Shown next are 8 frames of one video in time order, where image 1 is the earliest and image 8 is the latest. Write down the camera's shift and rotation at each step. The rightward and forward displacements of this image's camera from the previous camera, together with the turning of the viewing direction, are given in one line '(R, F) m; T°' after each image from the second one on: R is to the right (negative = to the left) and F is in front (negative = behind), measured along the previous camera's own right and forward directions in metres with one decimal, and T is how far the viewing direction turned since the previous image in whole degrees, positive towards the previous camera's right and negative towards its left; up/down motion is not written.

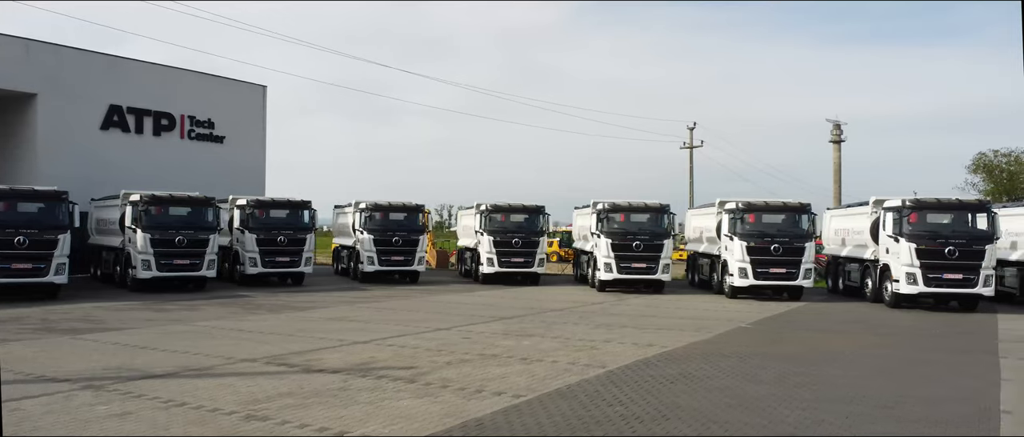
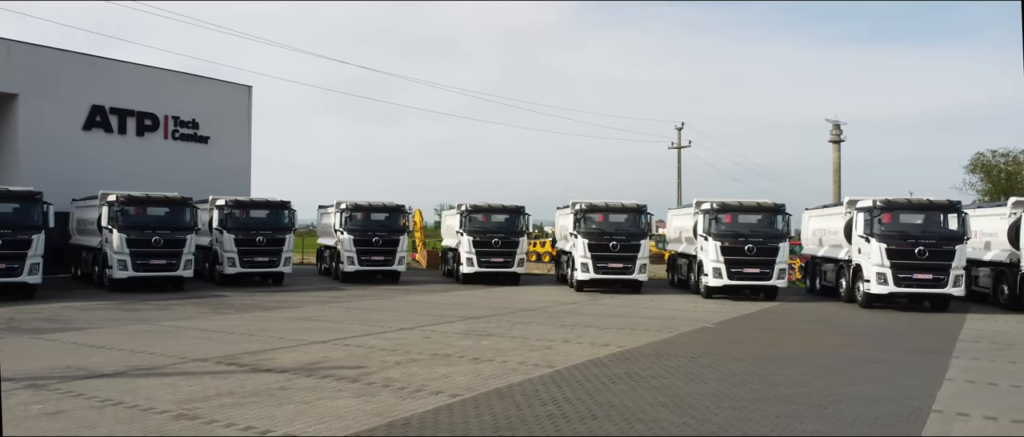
(+0.7, -0.1) m; 0°
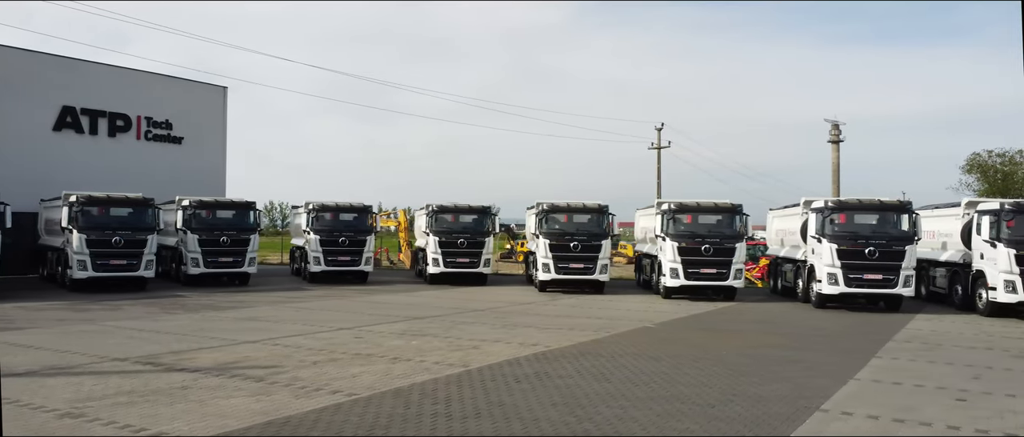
(+1.2, -0.1) m; 0°
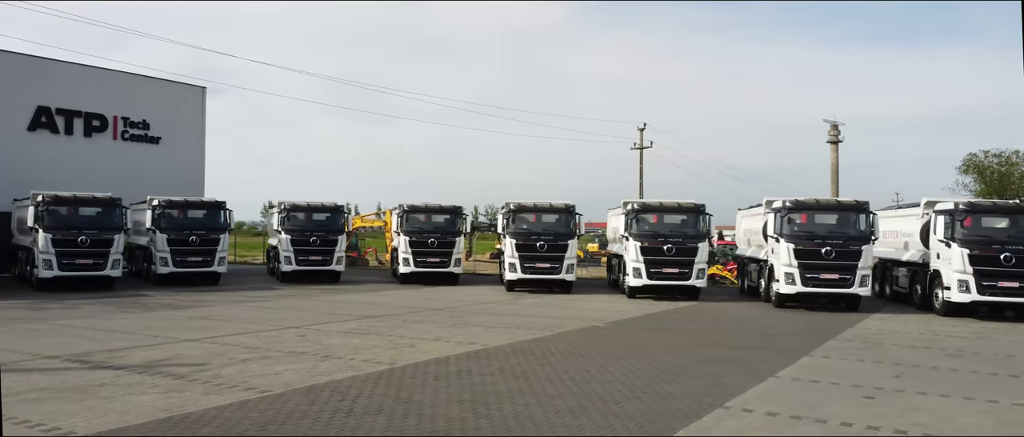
(+1.0, -0.1) m; 0°
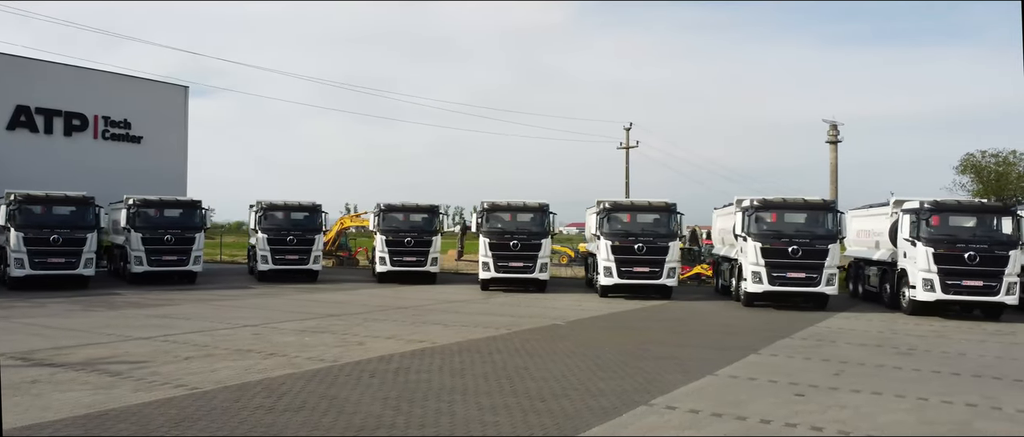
(+0.8, 0.0) m; 0°
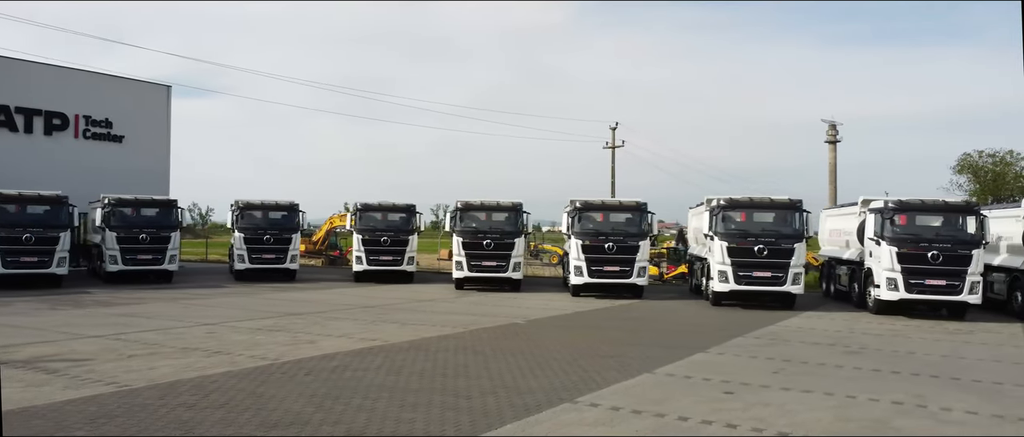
(+0.8, 0.0) m; 0°
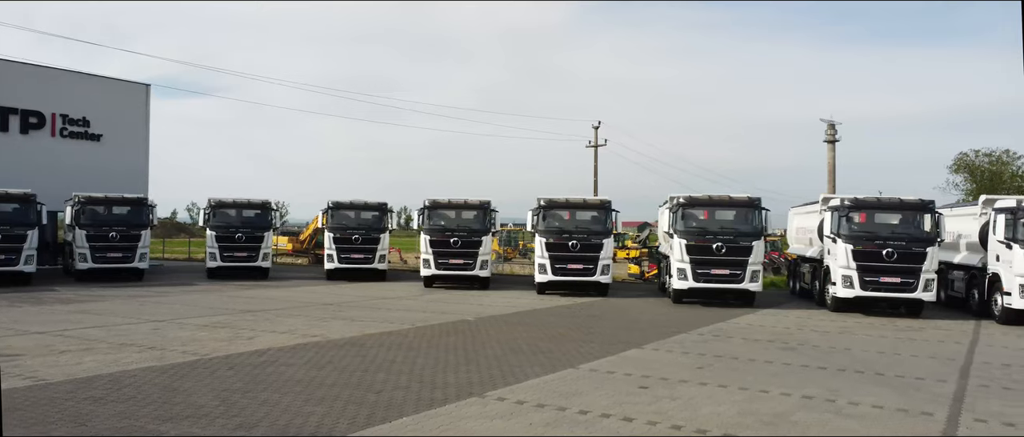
(+1.0, -0.1) m; 0°
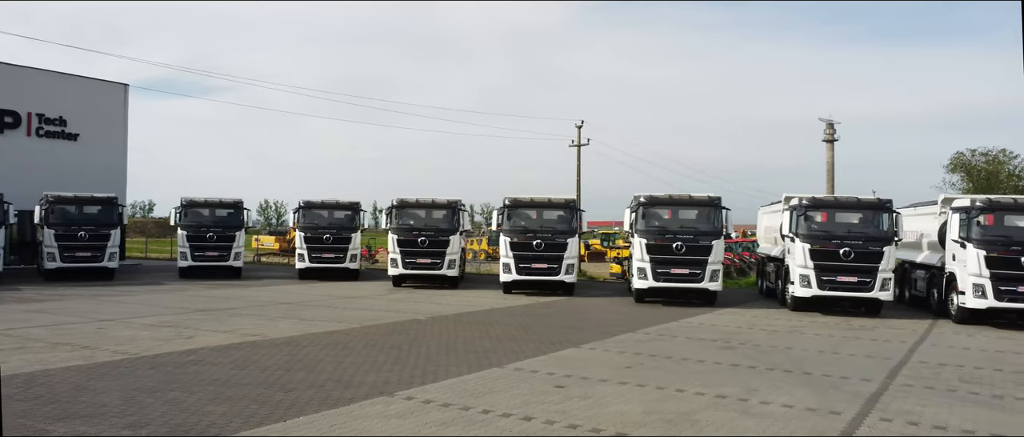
(+1.0, 0.0) m; 0°
